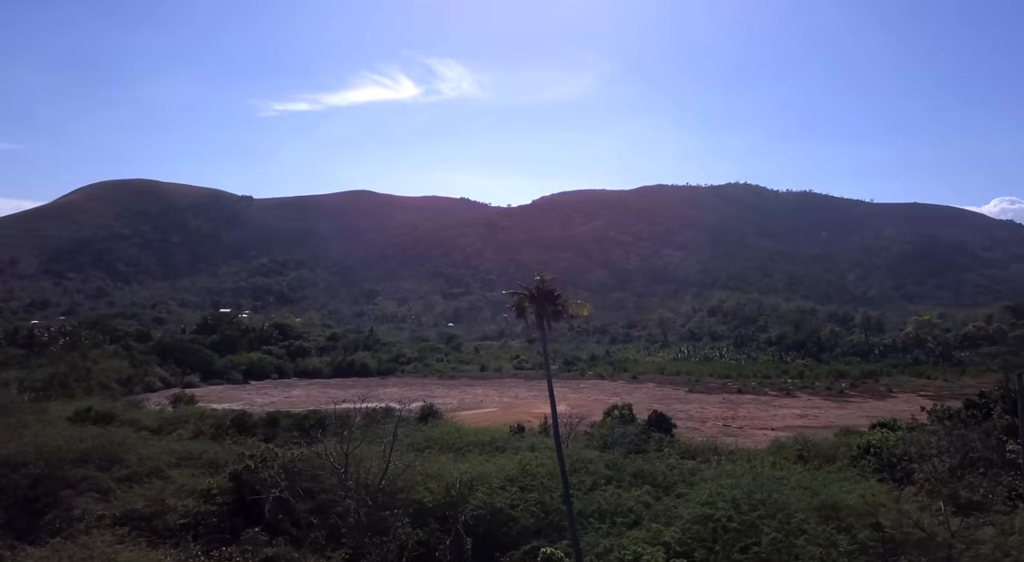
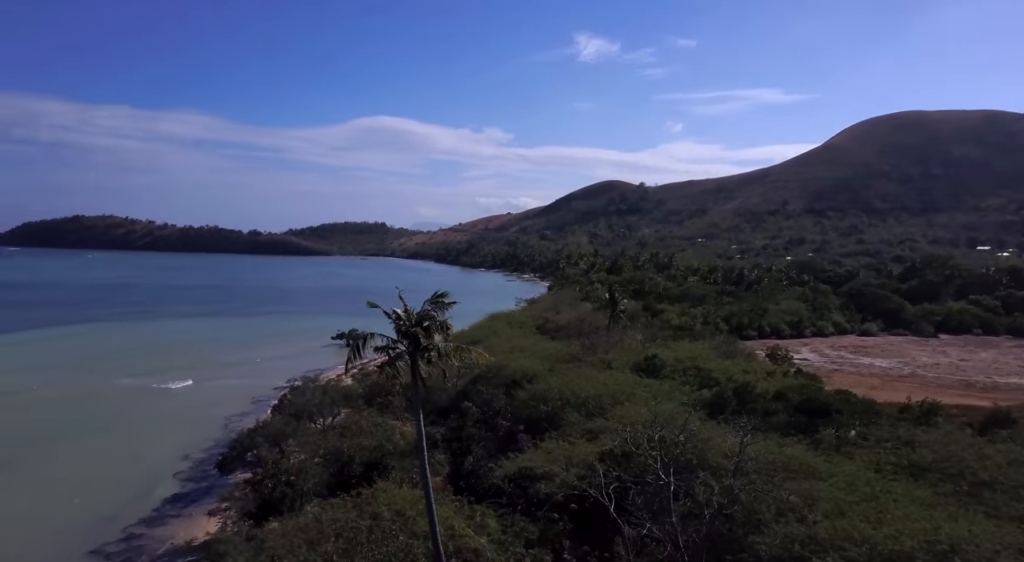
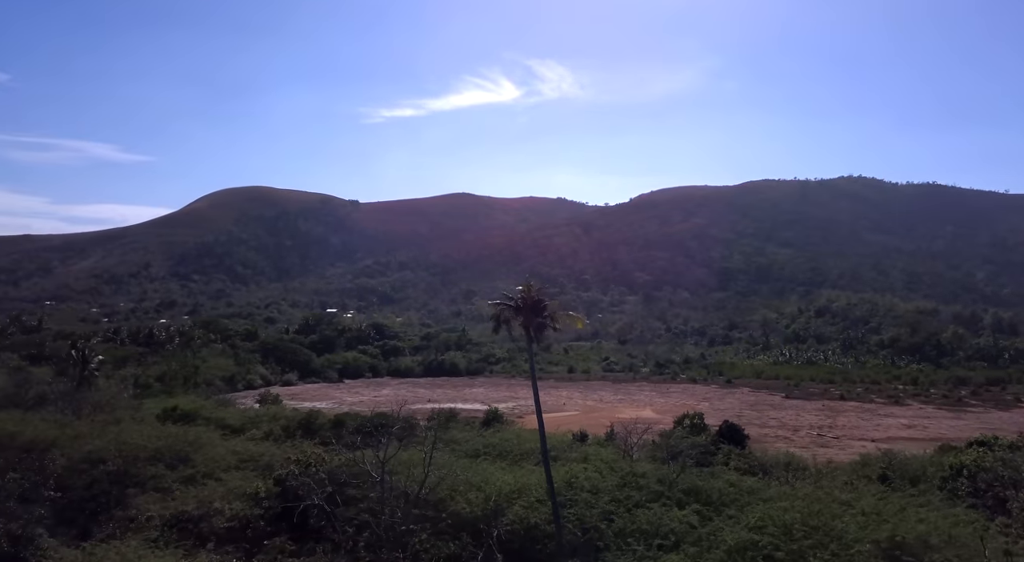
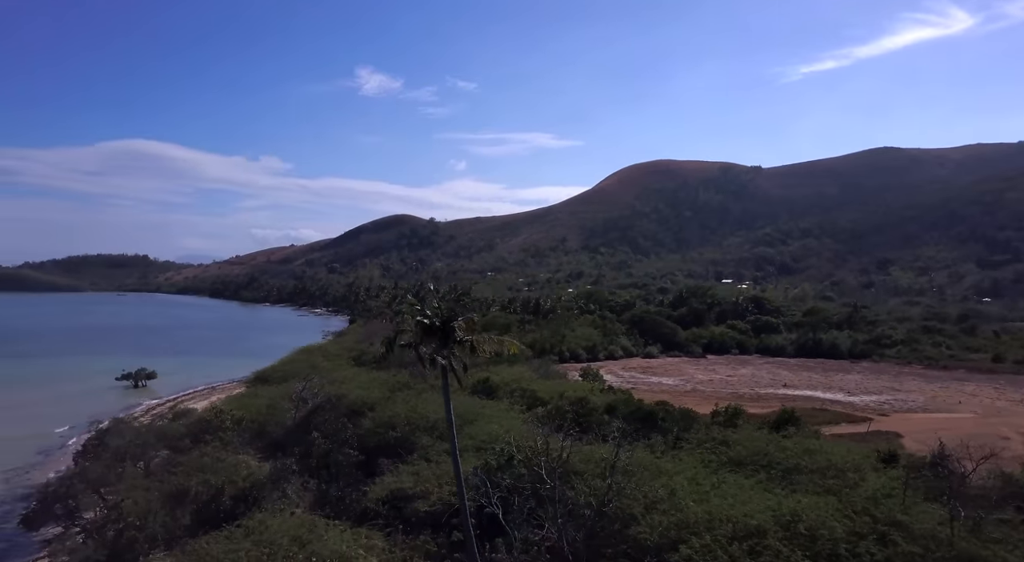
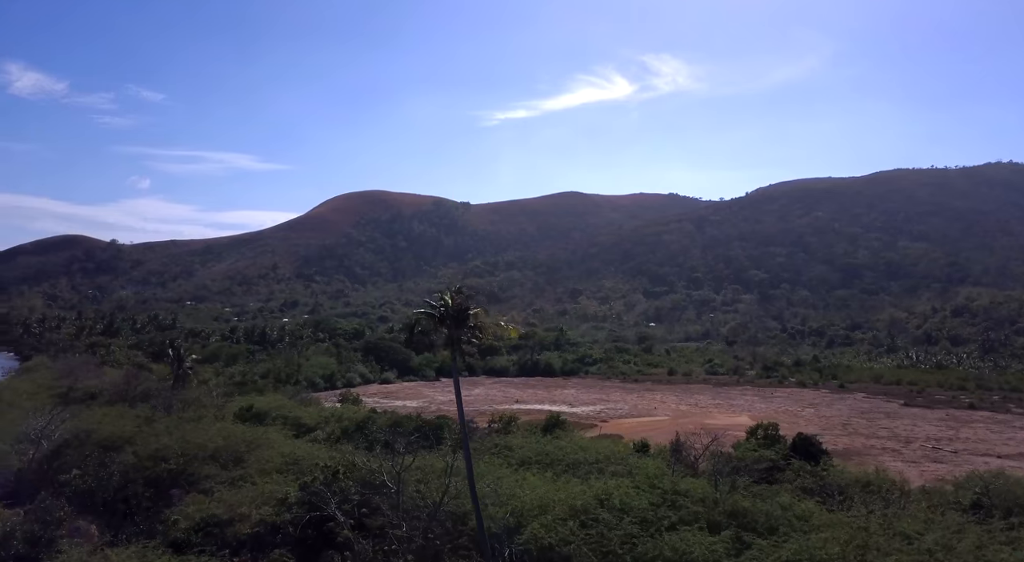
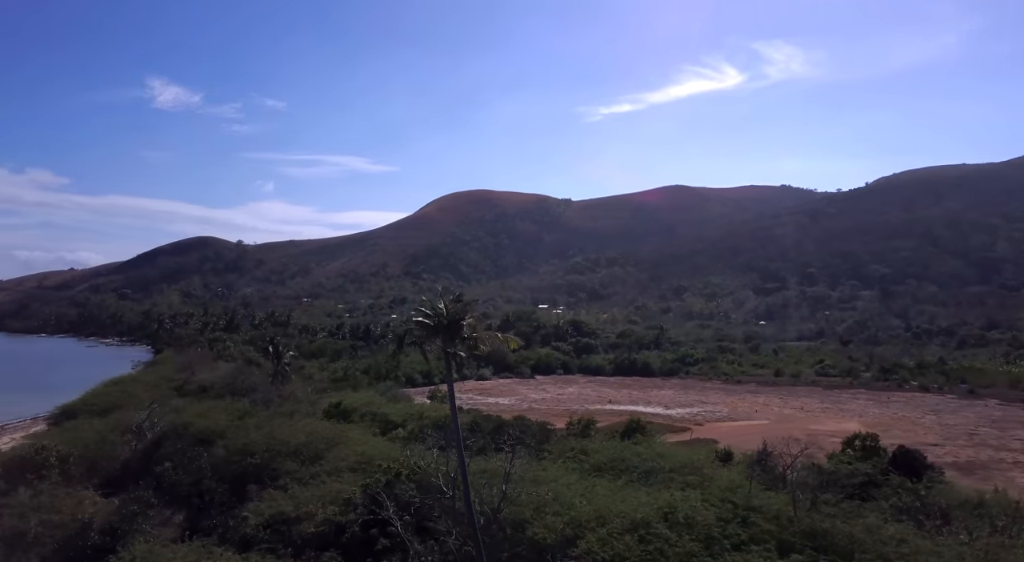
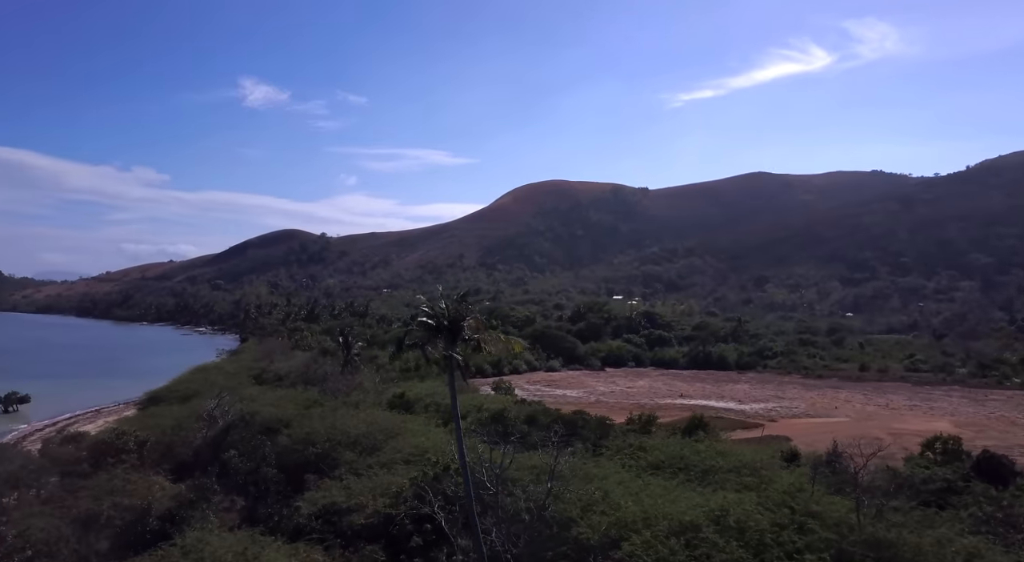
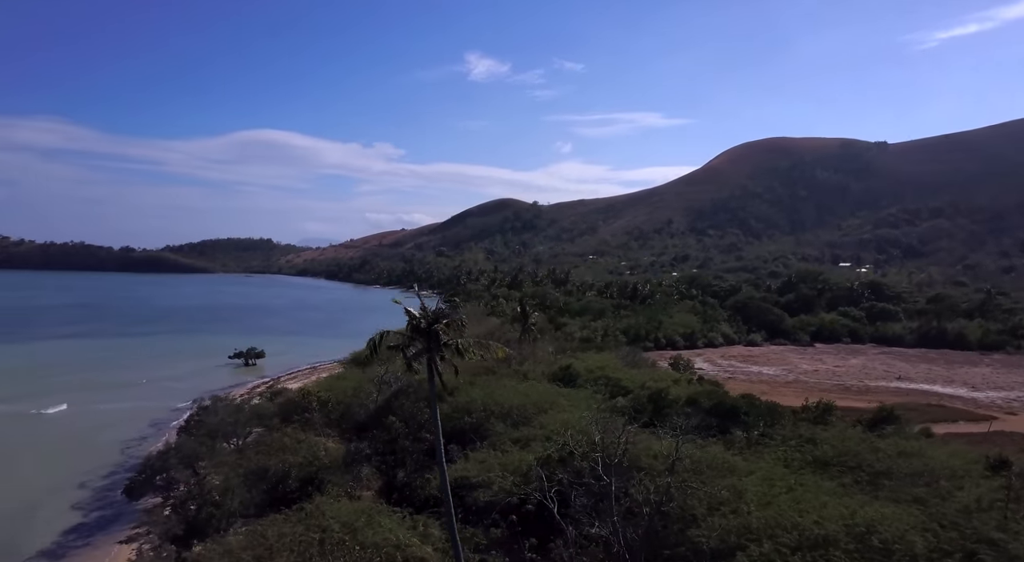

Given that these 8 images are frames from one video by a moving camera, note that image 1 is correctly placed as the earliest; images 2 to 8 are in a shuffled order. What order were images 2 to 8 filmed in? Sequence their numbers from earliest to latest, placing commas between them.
3, 5, 6, 7, 4, 8, 2
